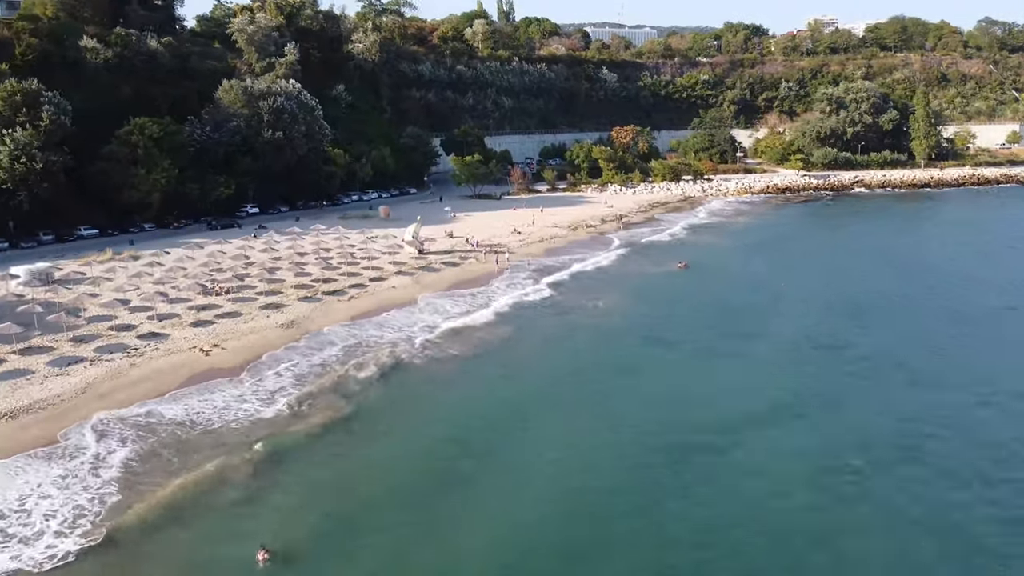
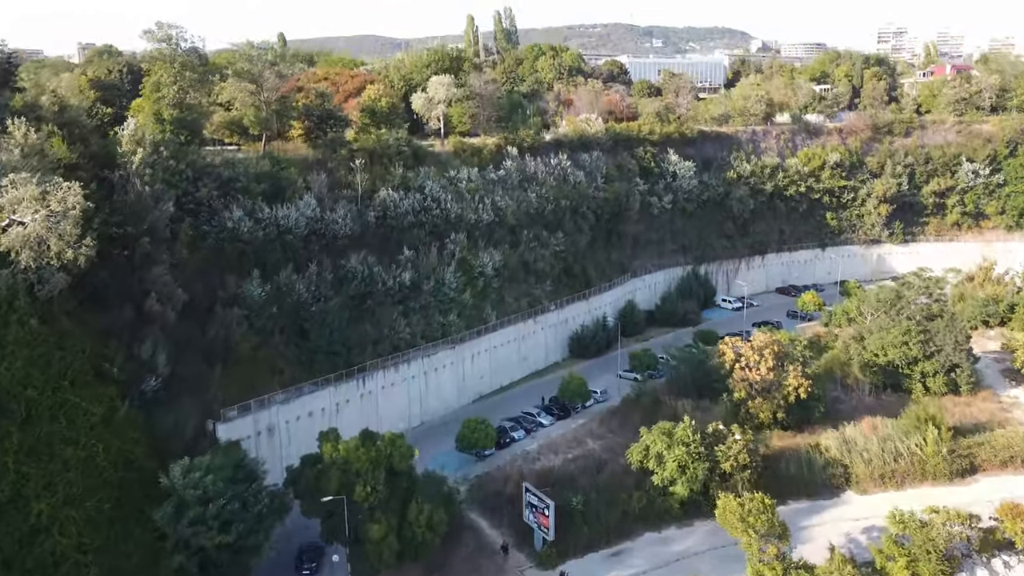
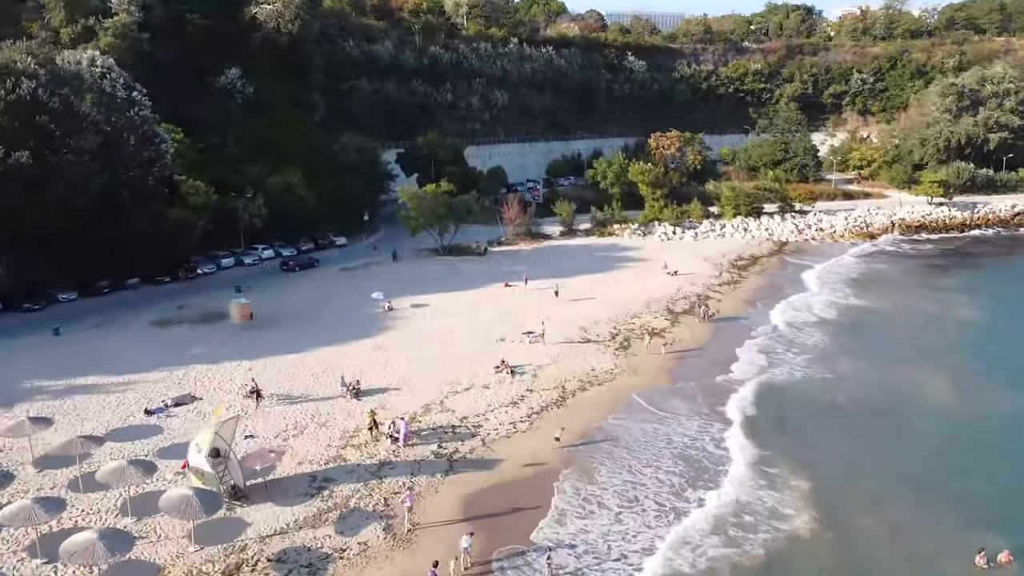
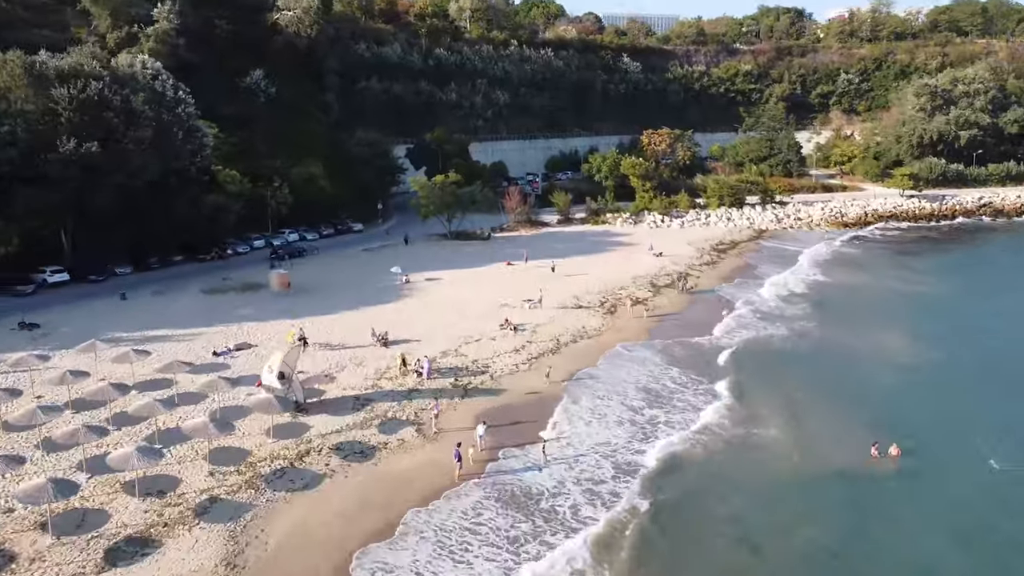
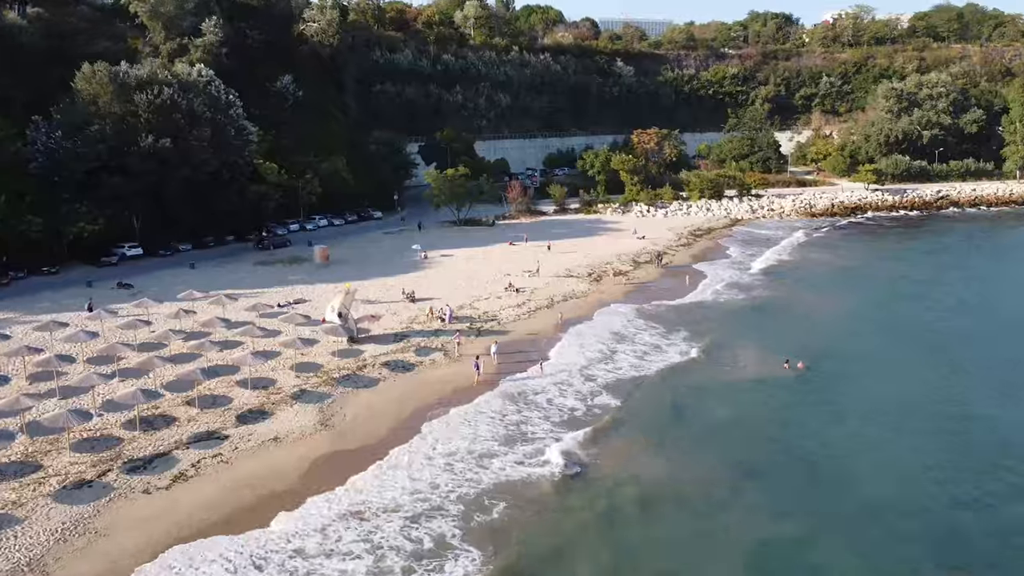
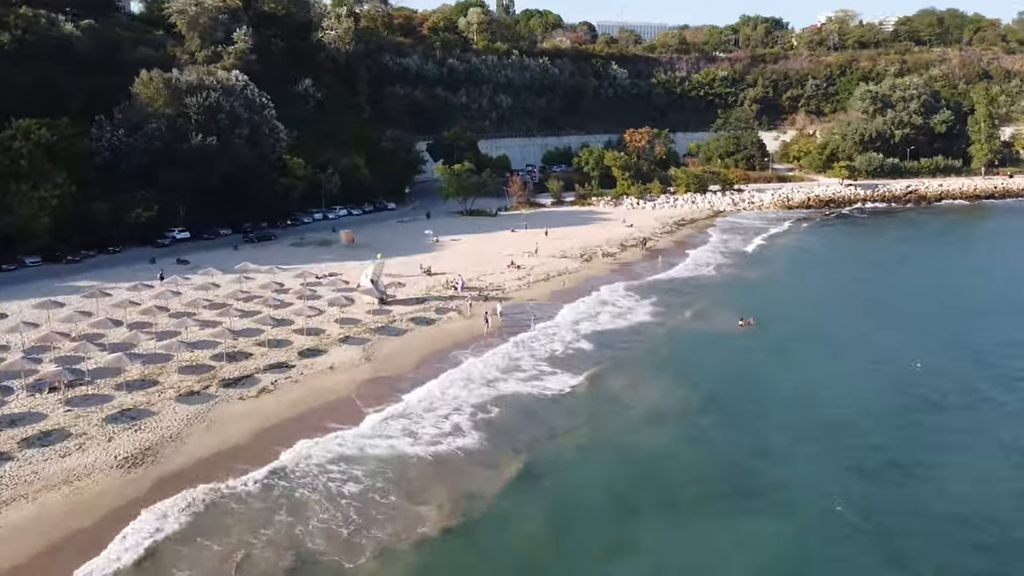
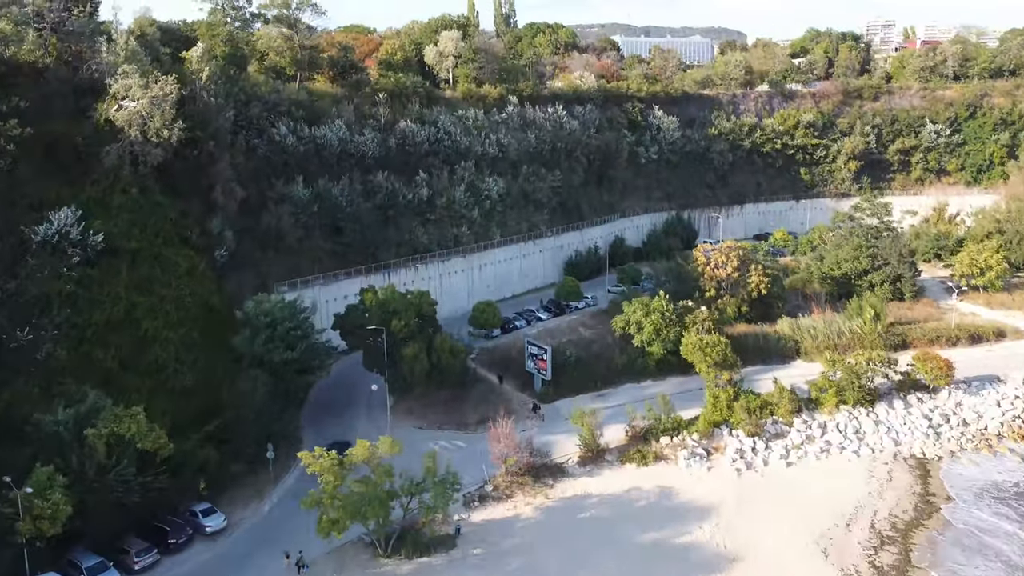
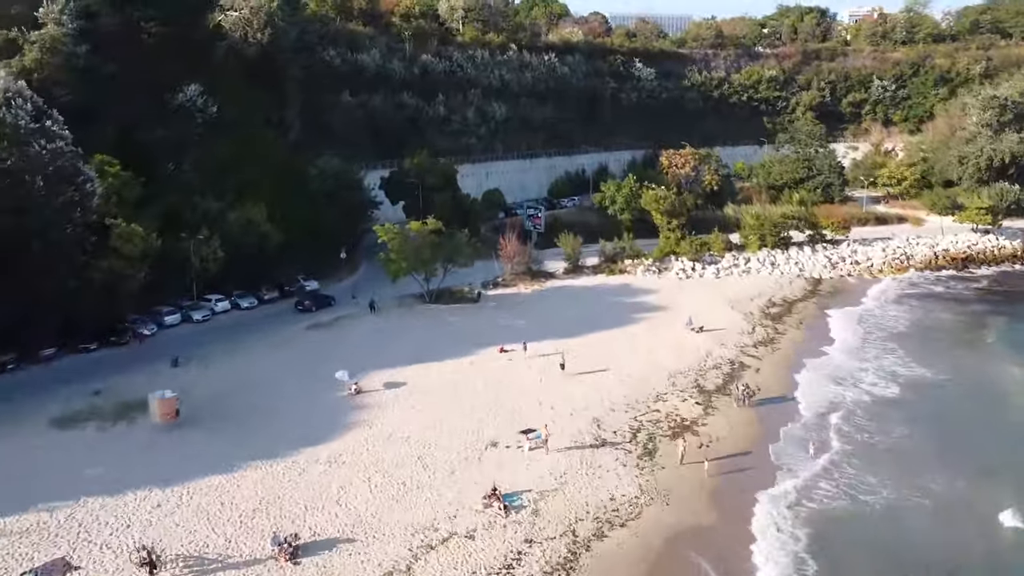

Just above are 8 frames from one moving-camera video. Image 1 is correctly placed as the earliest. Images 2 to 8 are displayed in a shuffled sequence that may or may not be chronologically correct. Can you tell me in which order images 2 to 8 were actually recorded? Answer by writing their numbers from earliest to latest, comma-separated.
6, 5, 4, 3, 8, 7, 2
